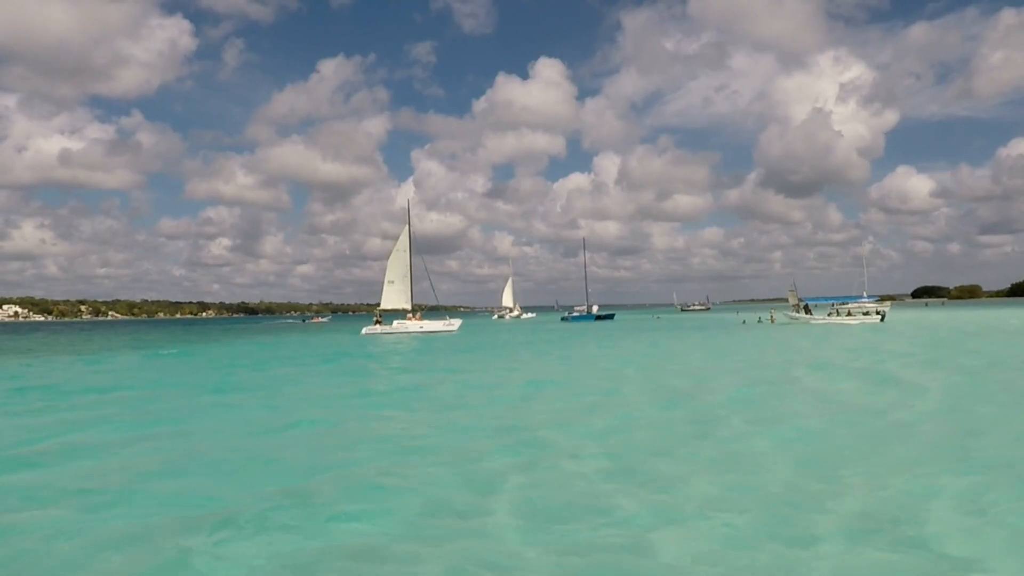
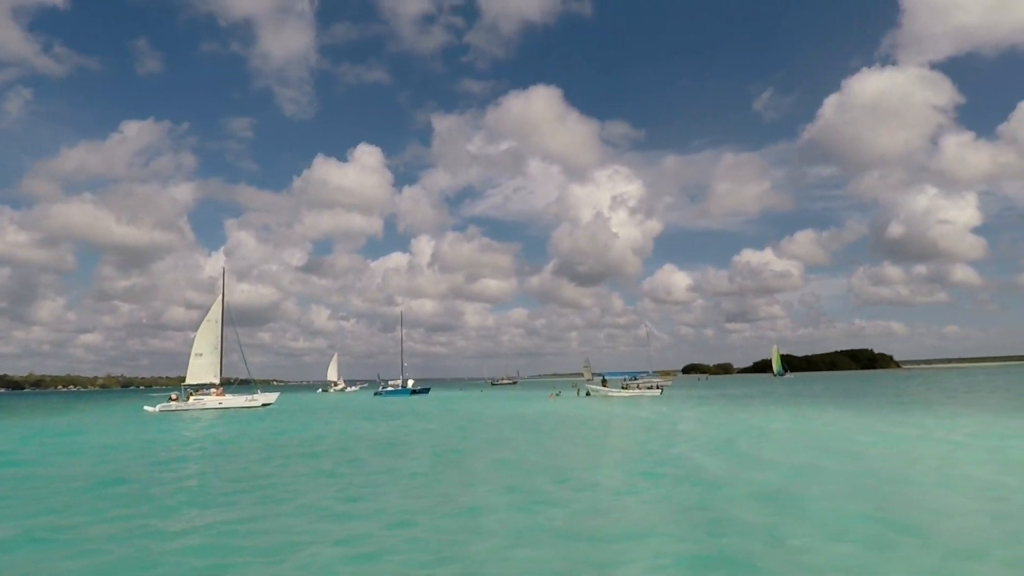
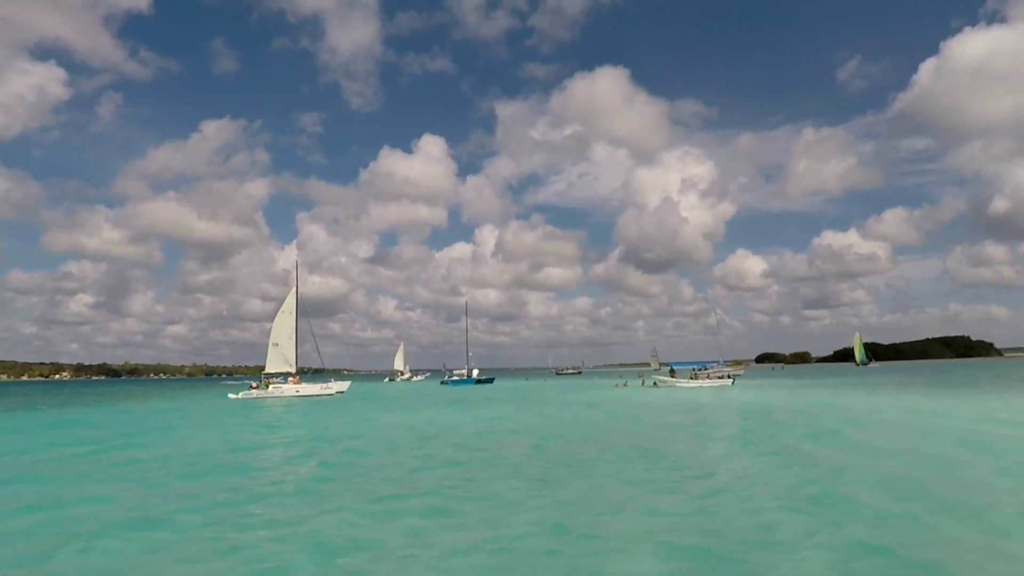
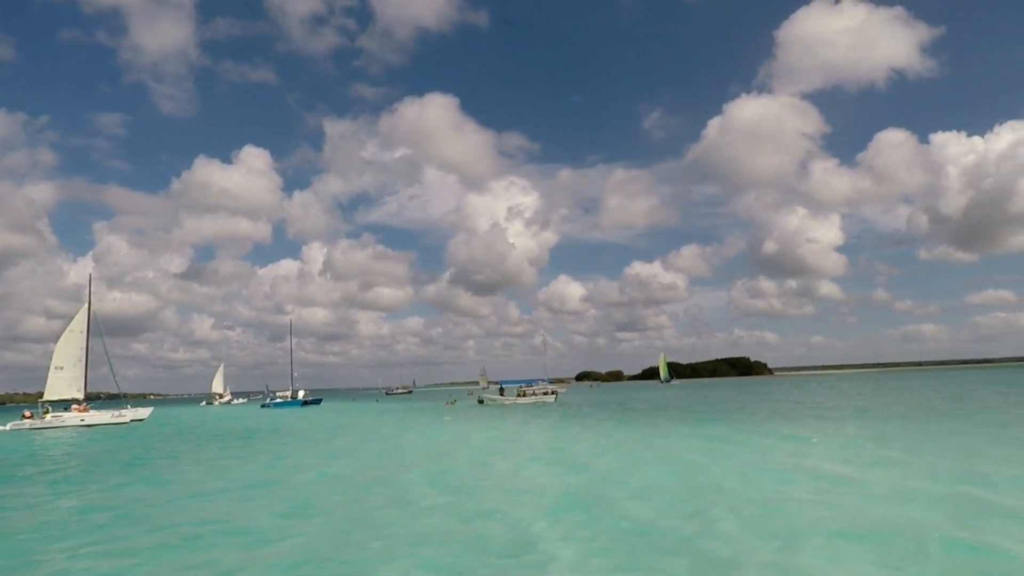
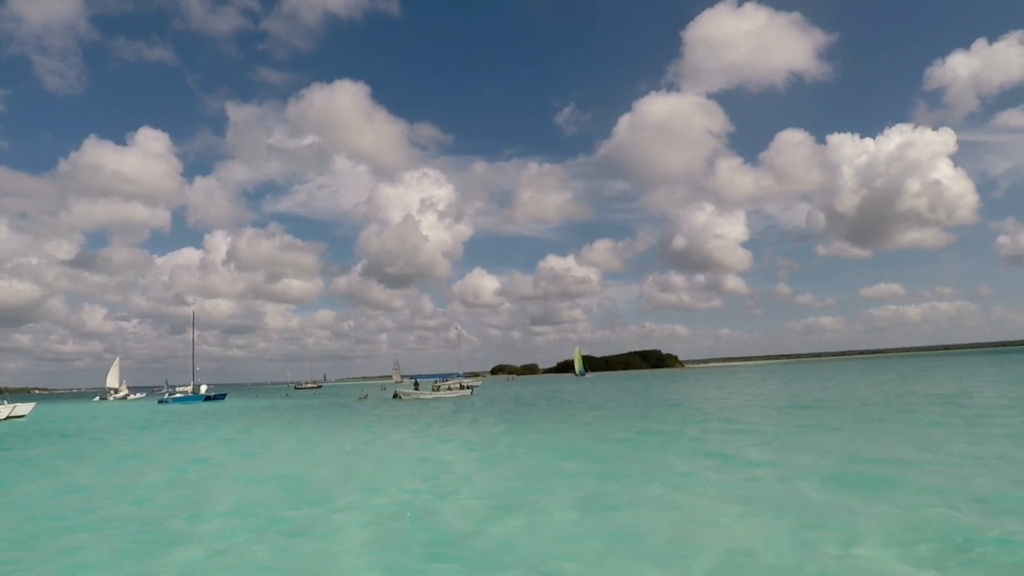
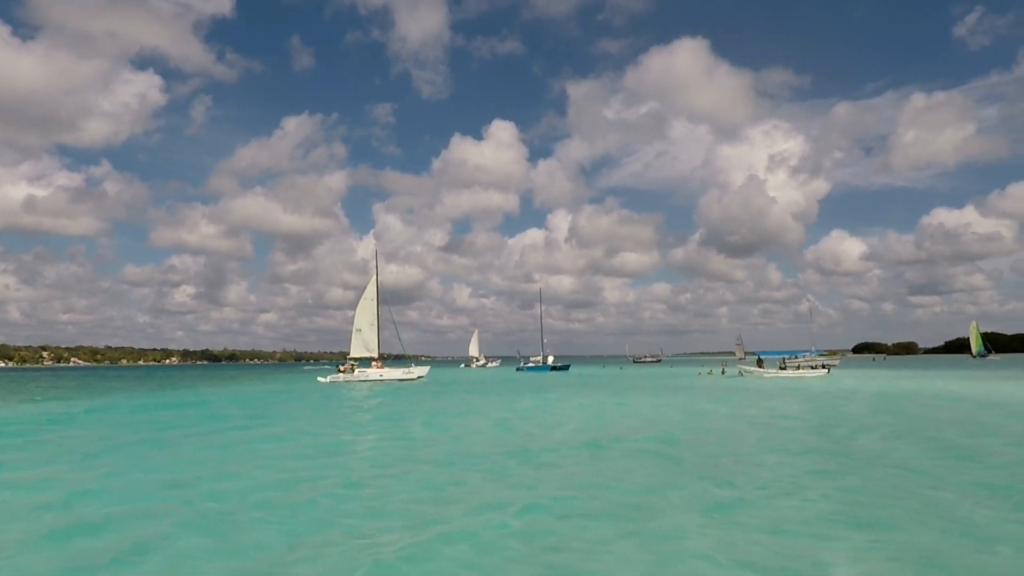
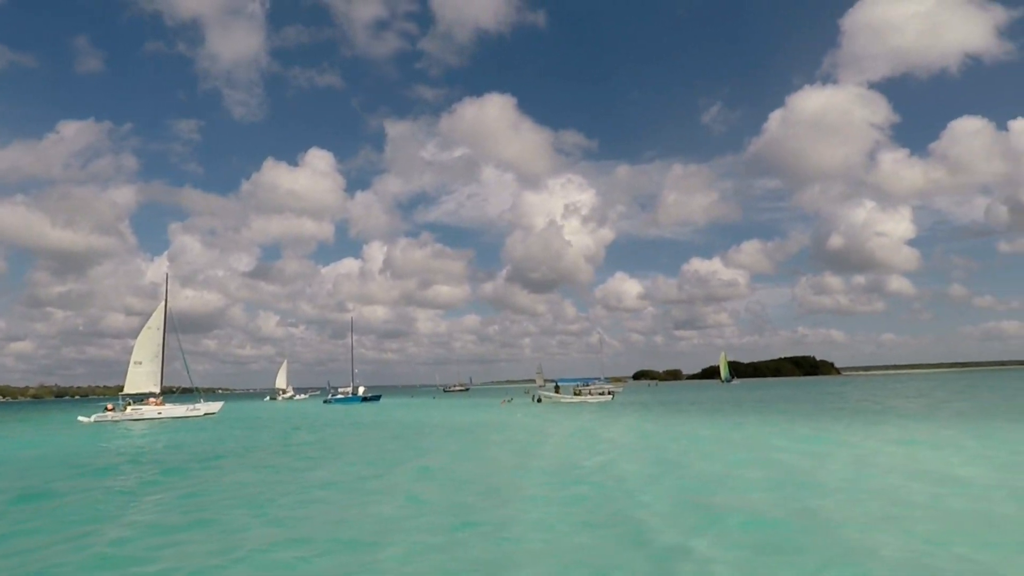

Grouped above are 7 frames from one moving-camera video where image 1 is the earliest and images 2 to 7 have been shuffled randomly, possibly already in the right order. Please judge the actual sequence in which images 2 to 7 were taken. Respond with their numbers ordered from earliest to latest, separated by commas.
6, 3, 2, 7, 4, 5
